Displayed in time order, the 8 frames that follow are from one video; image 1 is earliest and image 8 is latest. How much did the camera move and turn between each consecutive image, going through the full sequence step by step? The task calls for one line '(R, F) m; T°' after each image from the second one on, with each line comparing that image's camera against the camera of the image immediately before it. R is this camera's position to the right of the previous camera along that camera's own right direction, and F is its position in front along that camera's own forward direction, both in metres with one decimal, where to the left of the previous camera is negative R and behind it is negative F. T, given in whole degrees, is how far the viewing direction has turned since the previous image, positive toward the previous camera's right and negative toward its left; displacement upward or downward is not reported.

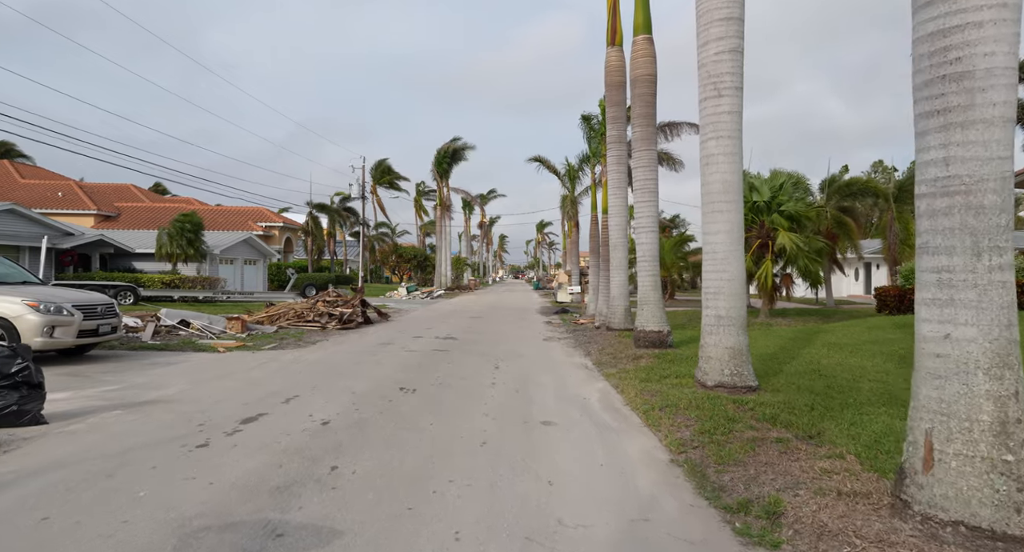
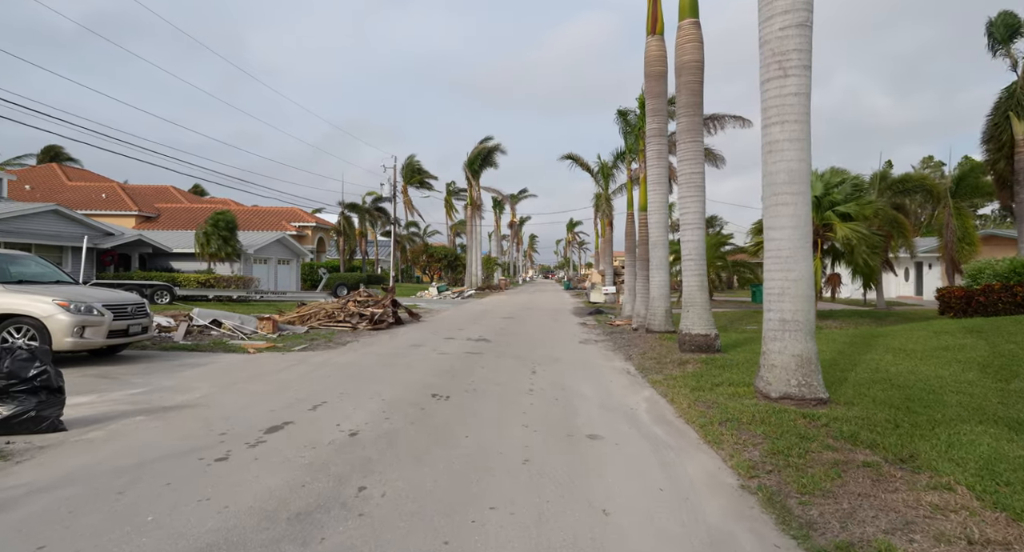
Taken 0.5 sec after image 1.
(-0.2, +0.5) m; -3°
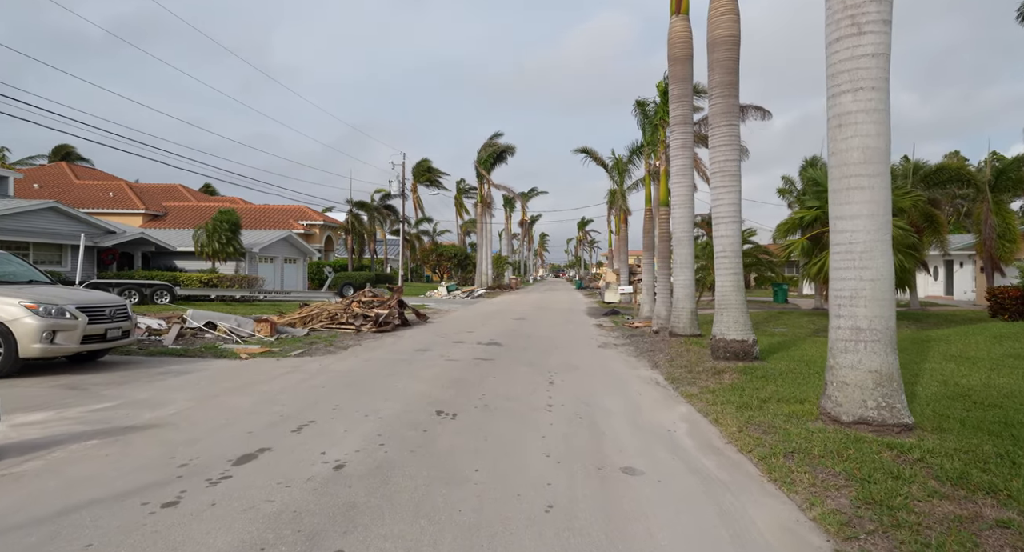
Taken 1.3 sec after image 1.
(-0.1, +1.0) m; -1°
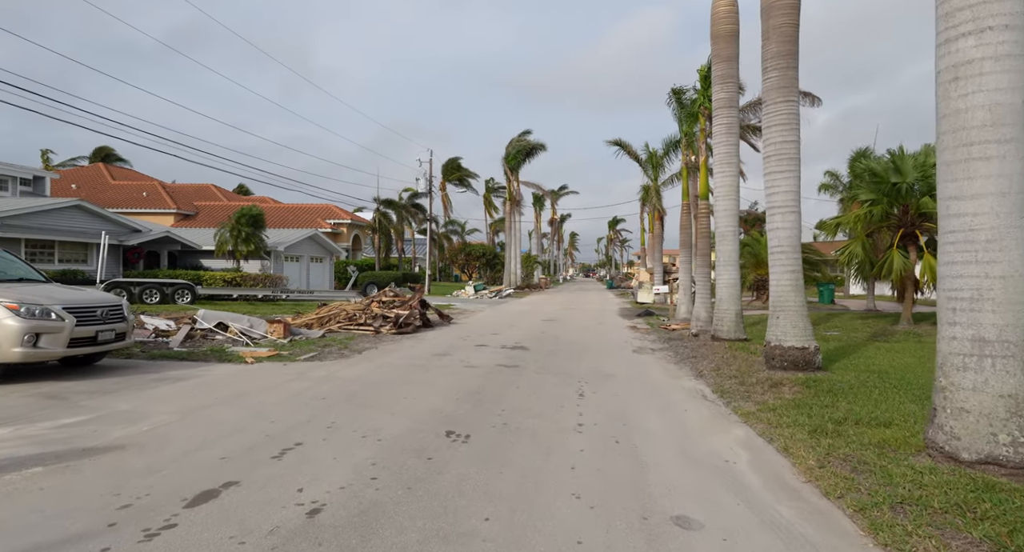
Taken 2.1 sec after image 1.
(+0.1, +1.0) m; -3°
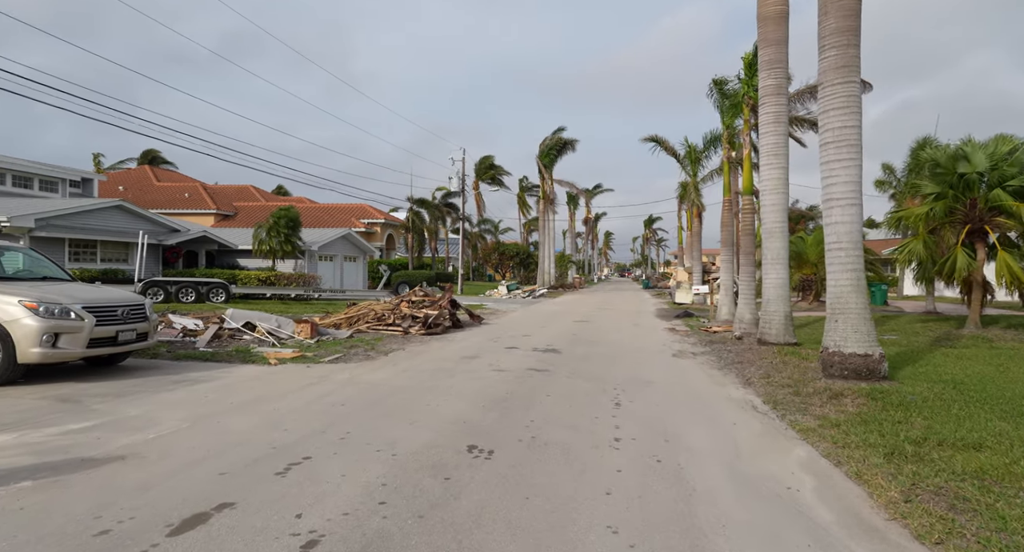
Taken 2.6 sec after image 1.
(0.0, +0.6) m; -4°
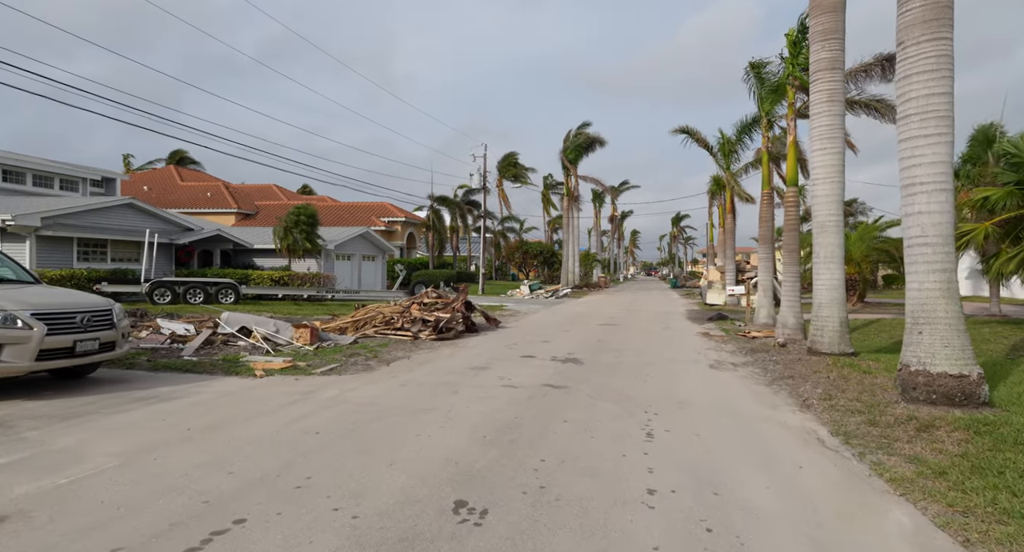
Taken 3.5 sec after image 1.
(+0.2, +1.2) m; -3°
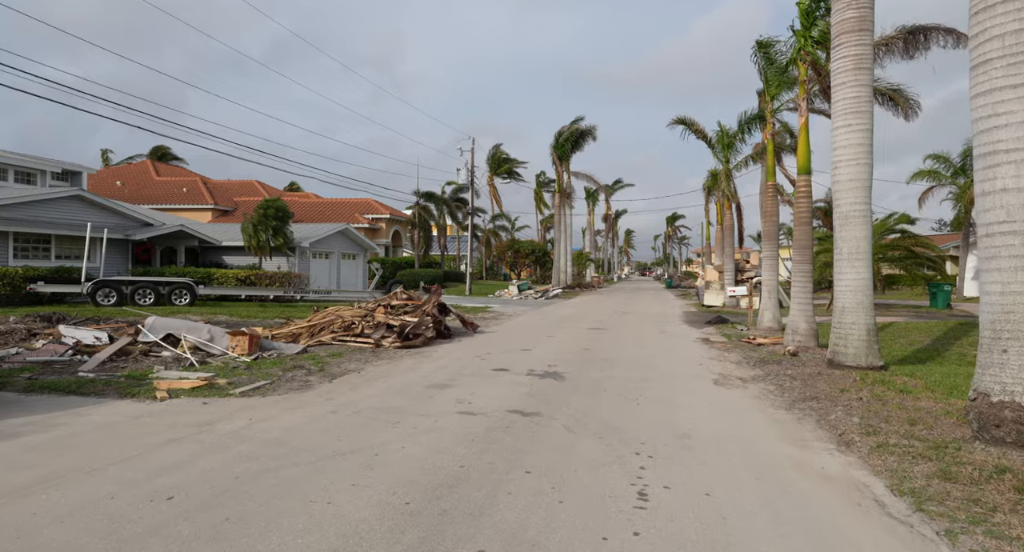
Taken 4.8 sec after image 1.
(+0.4, +1.6) m; +1°
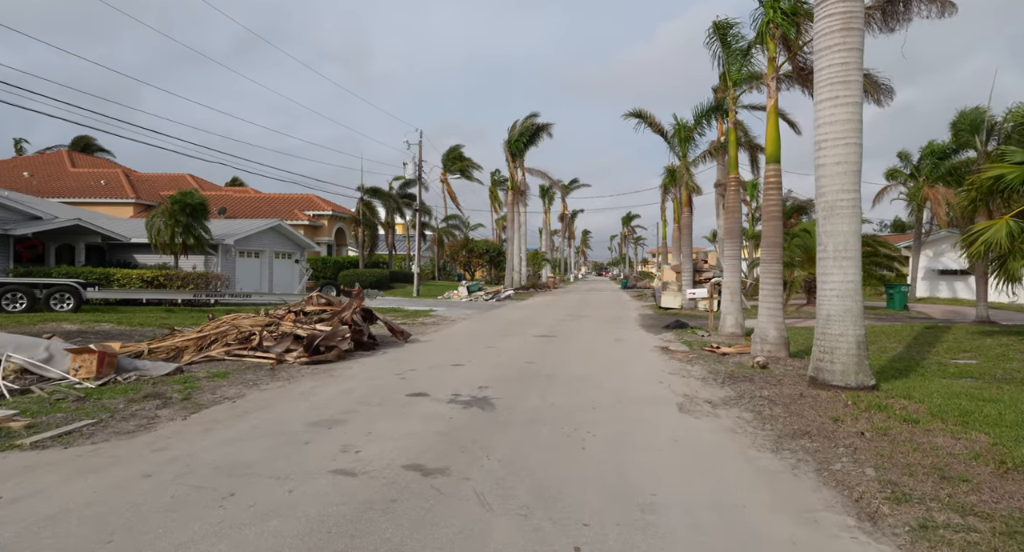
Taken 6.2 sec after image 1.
(+0.5, +1.7) m; +5°
